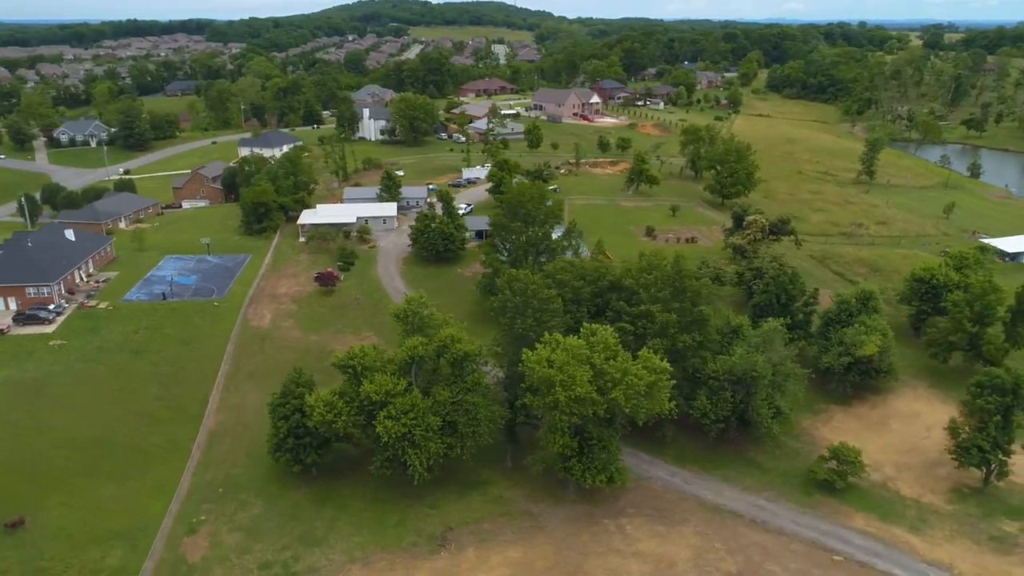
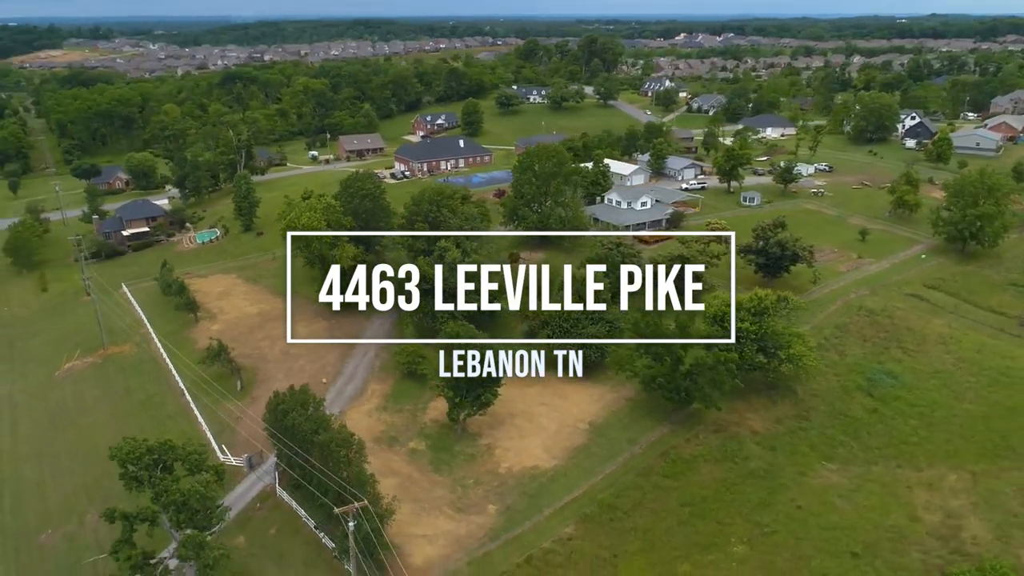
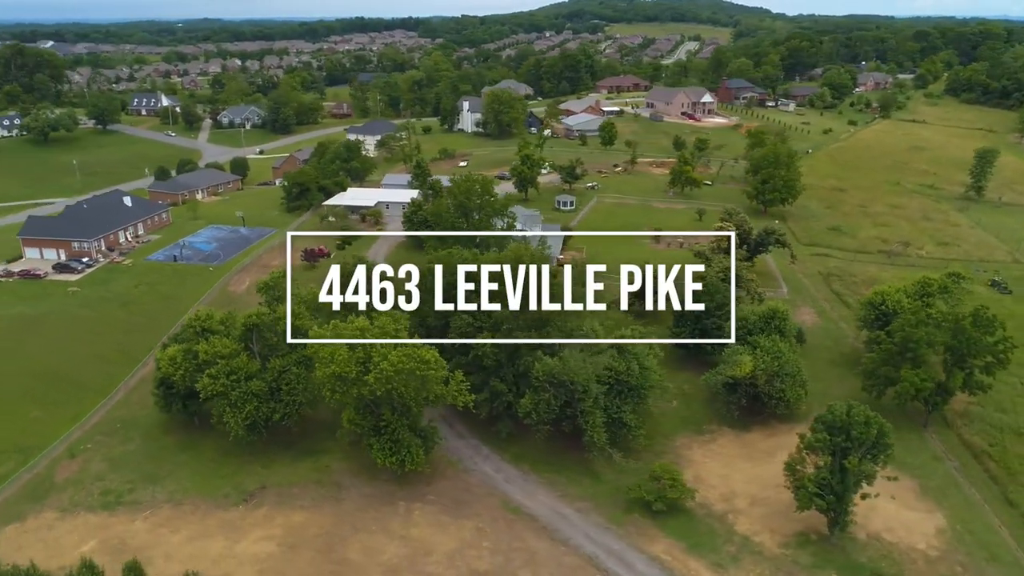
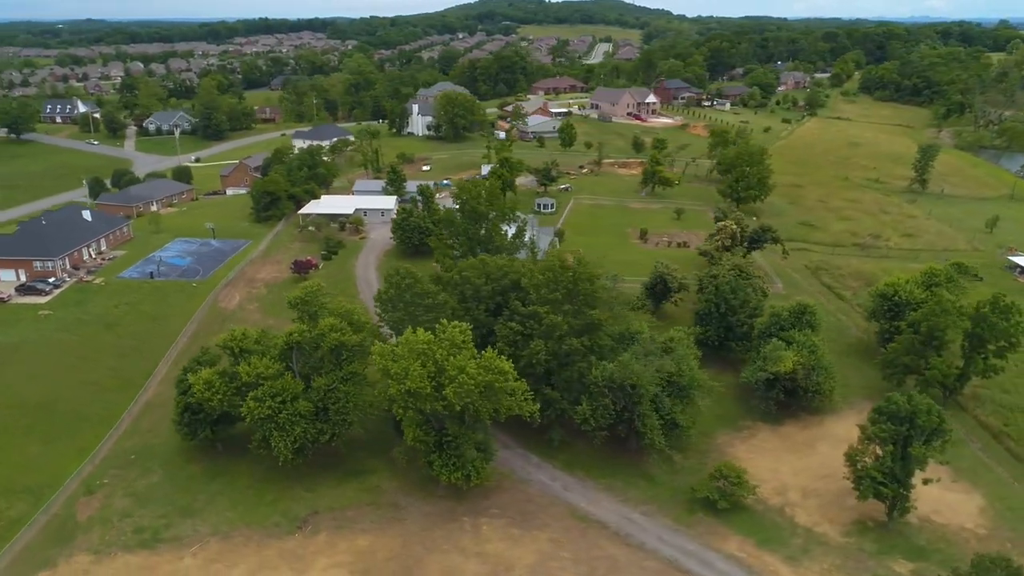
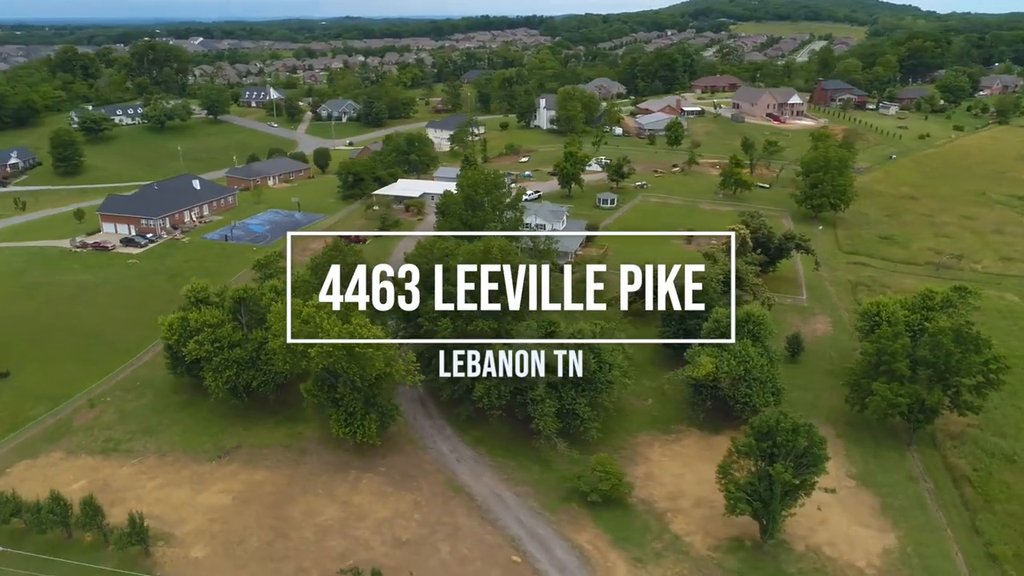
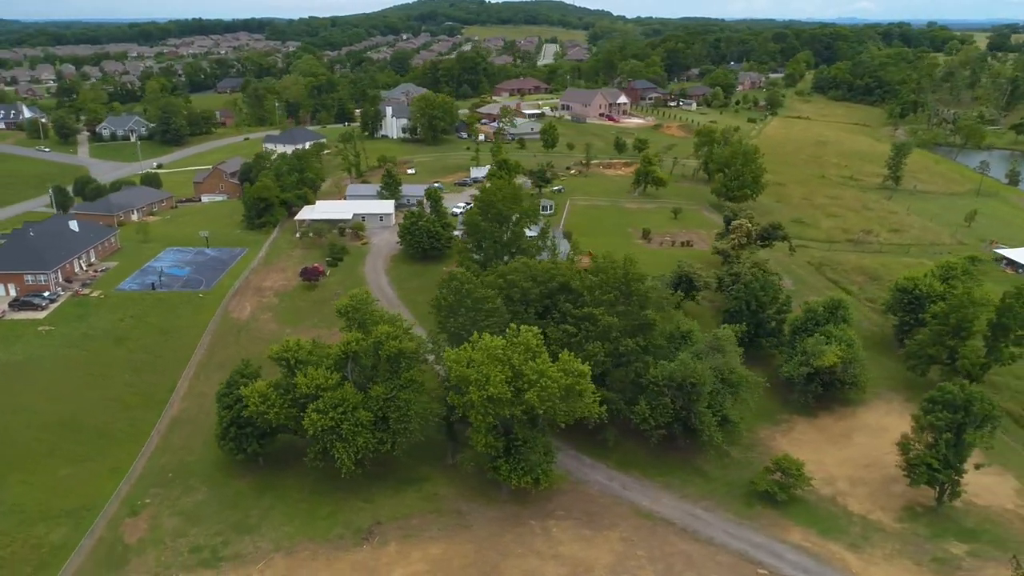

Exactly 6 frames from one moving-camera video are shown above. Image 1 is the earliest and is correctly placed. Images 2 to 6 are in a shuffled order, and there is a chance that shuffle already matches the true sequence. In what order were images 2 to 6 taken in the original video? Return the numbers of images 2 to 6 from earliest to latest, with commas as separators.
6, 4, 3, 5, 2
